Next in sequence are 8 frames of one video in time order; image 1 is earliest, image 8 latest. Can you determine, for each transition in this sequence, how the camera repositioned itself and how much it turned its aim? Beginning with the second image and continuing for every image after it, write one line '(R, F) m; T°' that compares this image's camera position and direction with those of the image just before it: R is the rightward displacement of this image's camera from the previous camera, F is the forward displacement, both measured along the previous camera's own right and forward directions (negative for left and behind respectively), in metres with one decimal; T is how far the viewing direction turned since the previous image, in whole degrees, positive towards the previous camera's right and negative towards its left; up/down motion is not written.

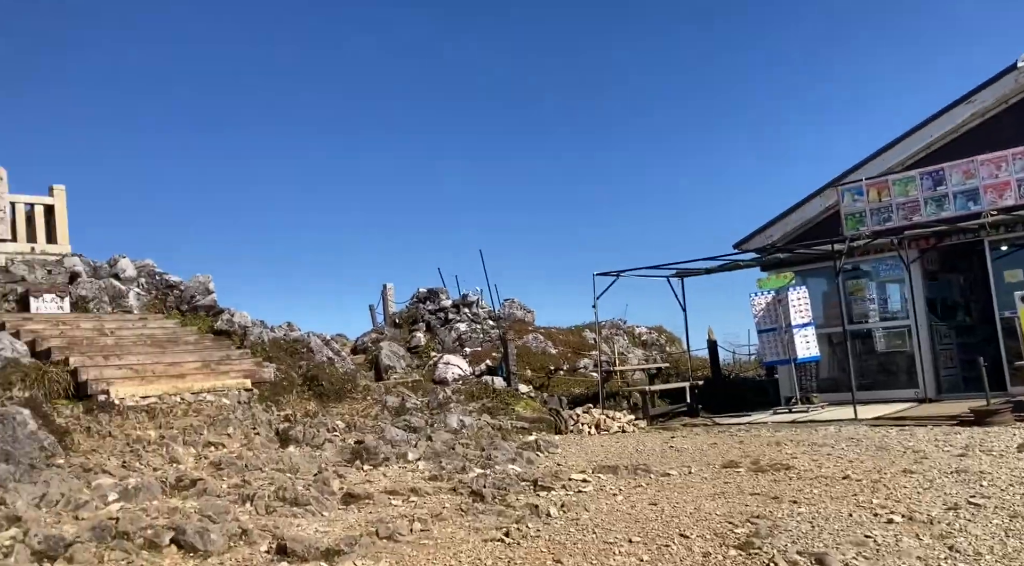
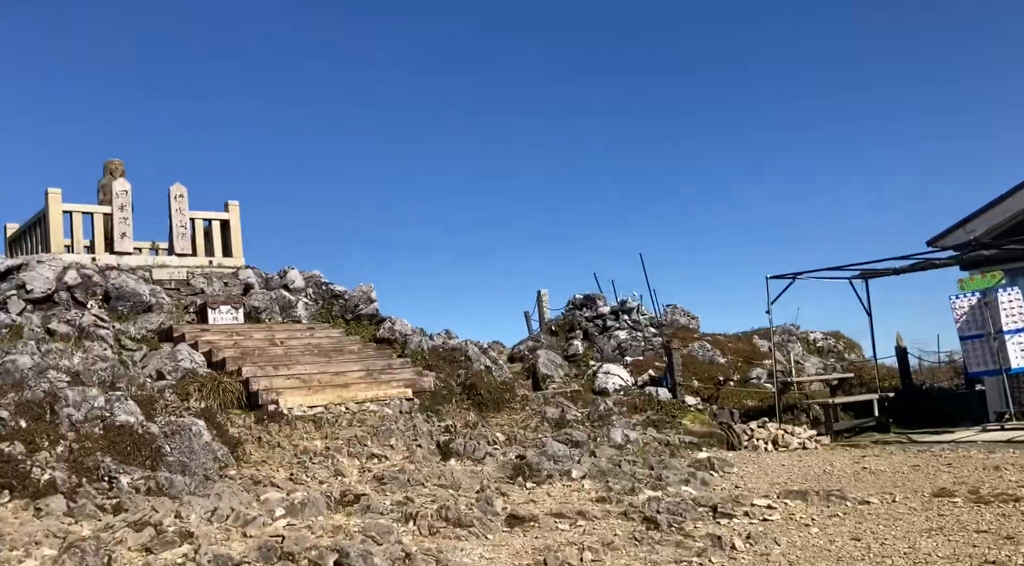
(-0.1, +0.5) m; -9°
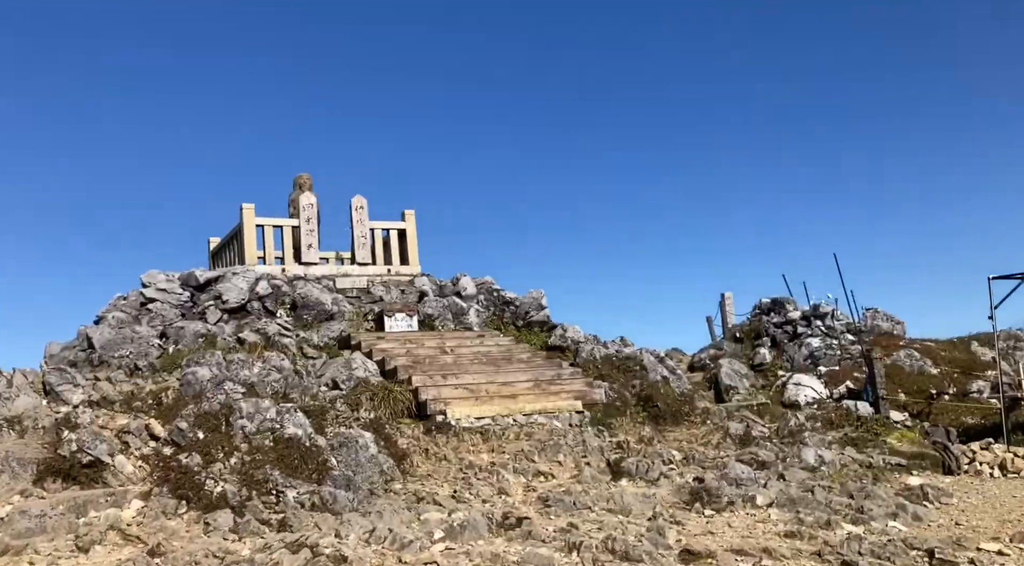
(+0.2, +1.0) m; -11°
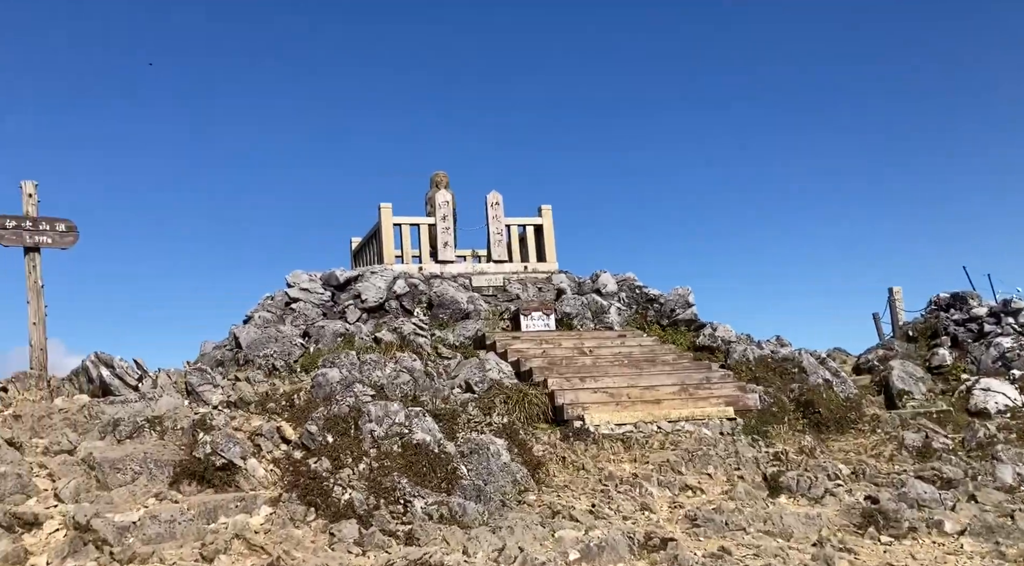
(0.0, +1.0) m; -8°
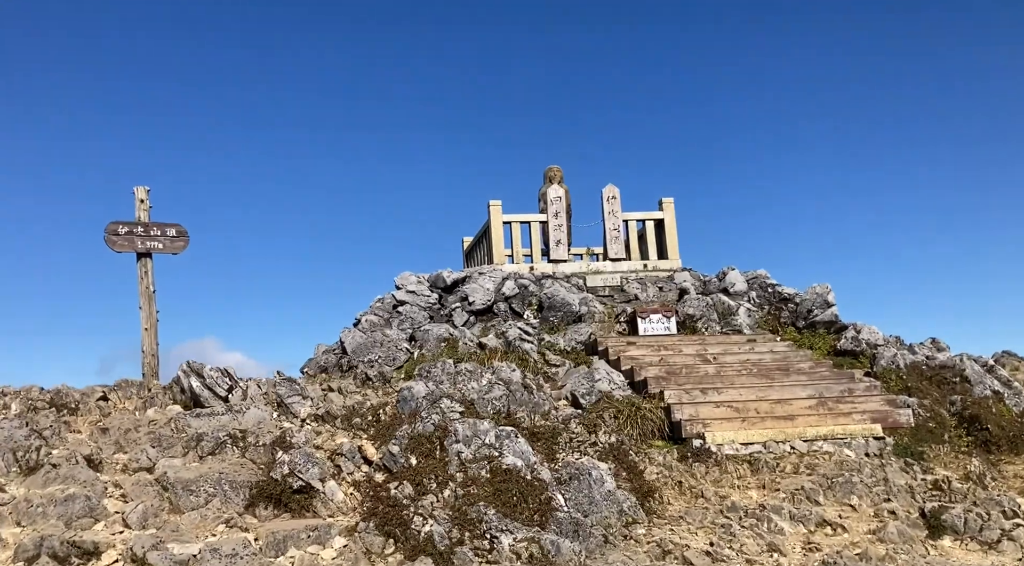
(+0.3, +1.6) m; -8°
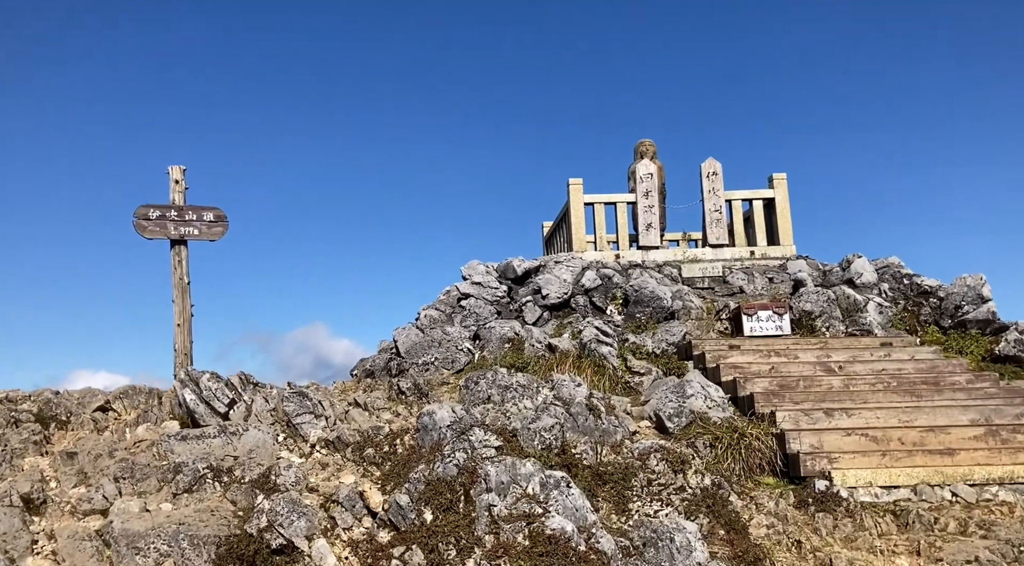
(+0.4, +3.2) m; -6°
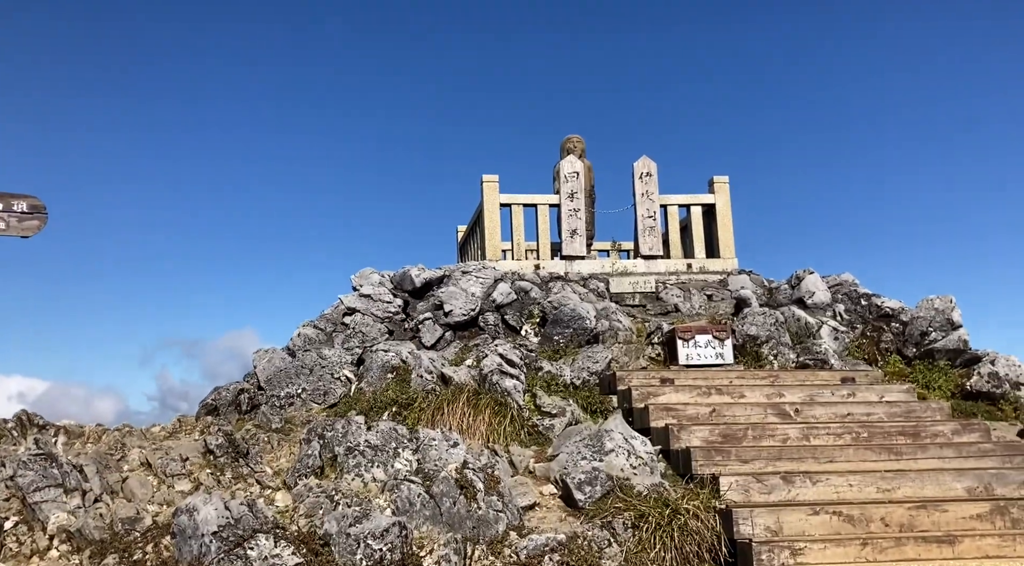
(+0.7, +2.9) m; +4°
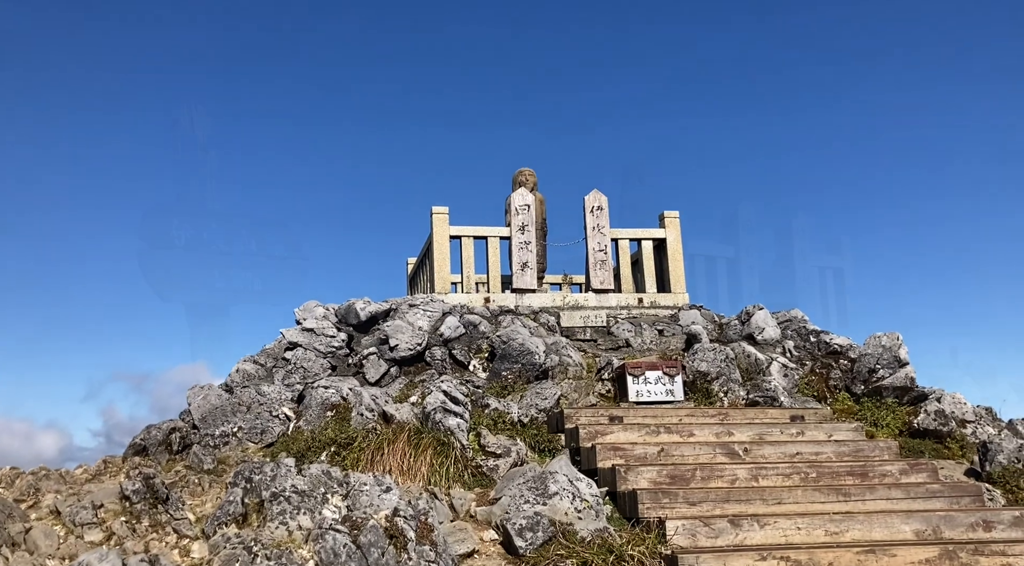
(+0.1, +0.3) m; +3°
